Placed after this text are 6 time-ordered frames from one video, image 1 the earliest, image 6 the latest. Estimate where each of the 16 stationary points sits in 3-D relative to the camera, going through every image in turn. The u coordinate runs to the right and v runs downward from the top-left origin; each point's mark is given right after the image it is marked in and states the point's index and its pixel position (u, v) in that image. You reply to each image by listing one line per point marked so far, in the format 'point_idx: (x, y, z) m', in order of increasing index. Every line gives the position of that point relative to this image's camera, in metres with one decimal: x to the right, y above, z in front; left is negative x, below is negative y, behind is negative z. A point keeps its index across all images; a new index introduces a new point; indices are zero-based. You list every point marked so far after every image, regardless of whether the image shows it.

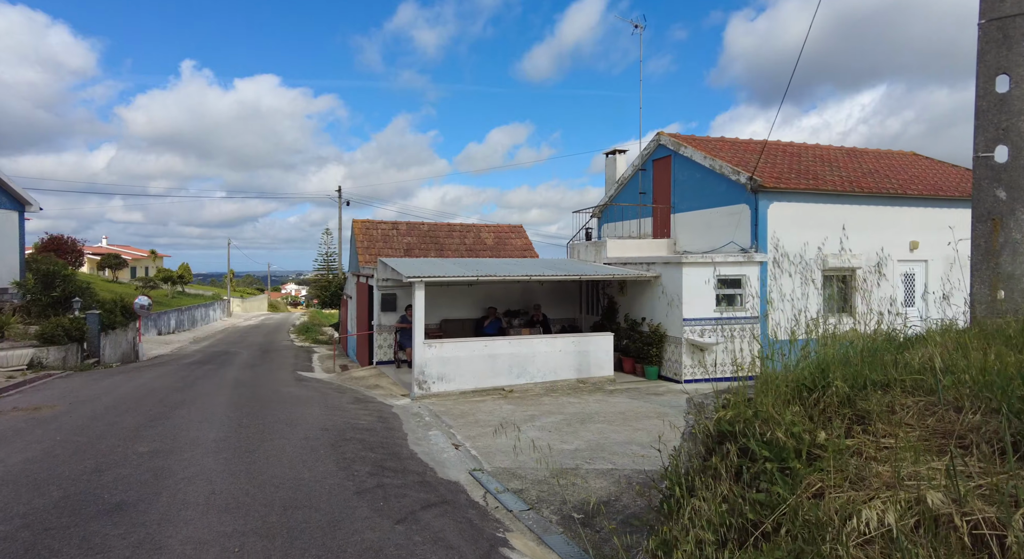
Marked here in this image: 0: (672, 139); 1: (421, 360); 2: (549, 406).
0: (+4.1, +3.7, +16.6) m
1: (-1.7, -1.6, +12.3) m
2: (+0.6, -2.1, +10.5) m
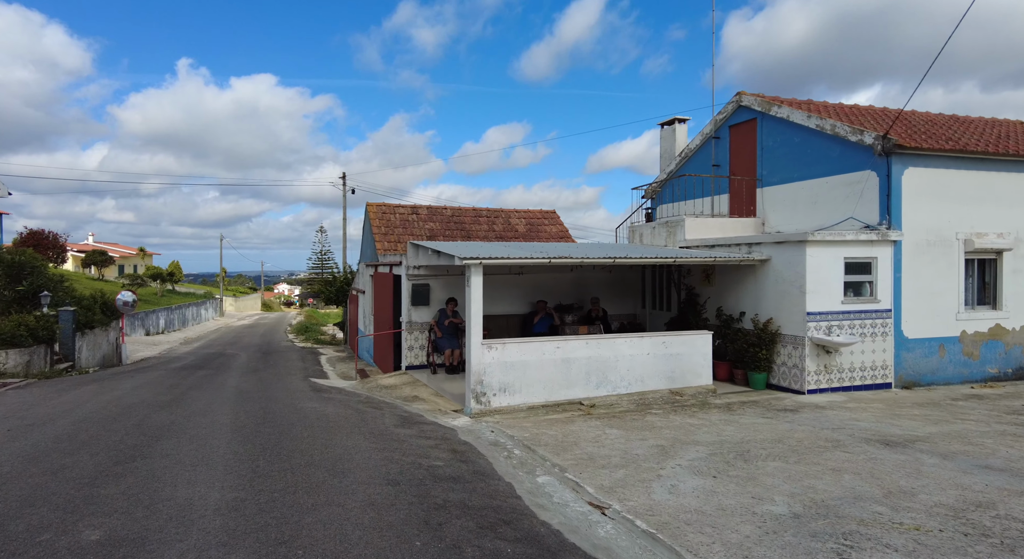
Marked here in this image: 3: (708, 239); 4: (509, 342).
0: (+5.3, +3.9, +13.9) m
1: (-0.5, -1.3, +9.6) m
2: (+1.9, -1.8, +7.7) m
3: (+4.0, +0.8, +13.0) m
4: (-0.1, -1.0, +9.7) m
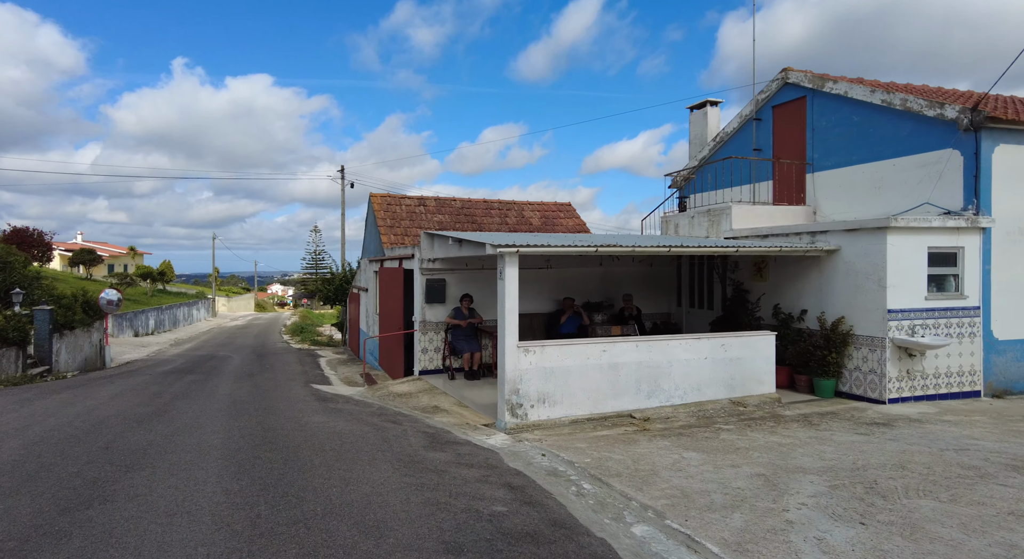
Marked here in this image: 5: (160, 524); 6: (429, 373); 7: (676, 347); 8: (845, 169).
0: (+5.8, +4.0, +12.6) m
1: (0.0, -1.2, +8.1) m
2: (+2.4, -1.7, +6.4) m
3: (+4.5, +0.9, +11.6) m
4: (+0.5, -0.8, +8.3) m
5: (-2.1, -1.4, +3.8) m
6: (-1.6, -1.8, +12.3) m
7: (+2.3, -0.9, +9.0) m
8: (+6.1, +2.0, +11.8) m
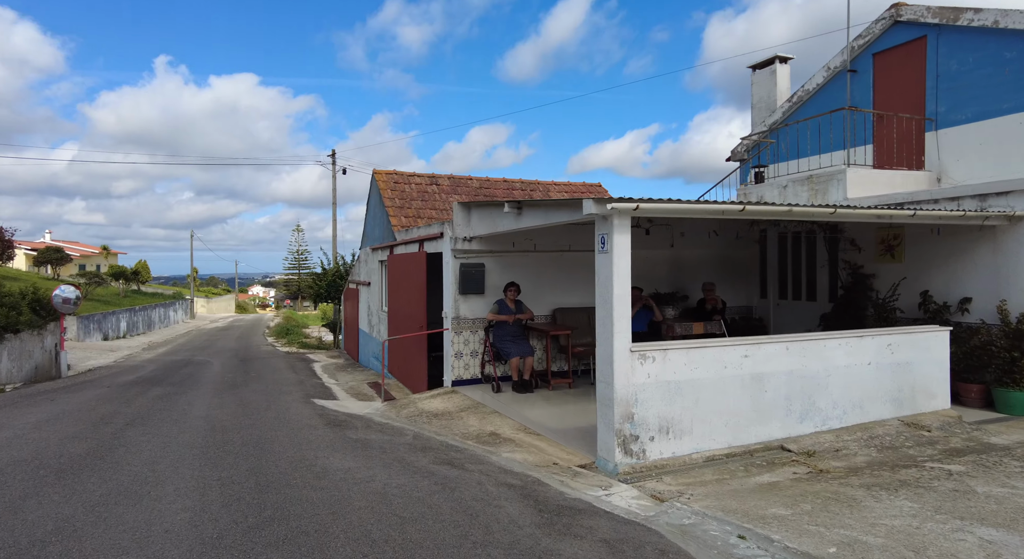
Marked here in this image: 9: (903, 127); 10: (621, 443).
0: (+6.6, +4.3, +10.1) m
1: (+1.0, -1.0, +5.5) m
2: (+3.4, -1.5, +3.8) m
3: (+5.3, +1.2, +9.1) m
4: (+1.4, -0.6, +5.7) m
5: (-1.0, -1.2, +1.1) m
6: (-0.7, -1.6, +9.7) m
7: (+3.2, -0.7, +6.4) m
8: (+7.0, +2.3, +9.4) m
9: (+6.5, +2.5, +10.6) m
10: (+0.9, -1.4, +5.5) m
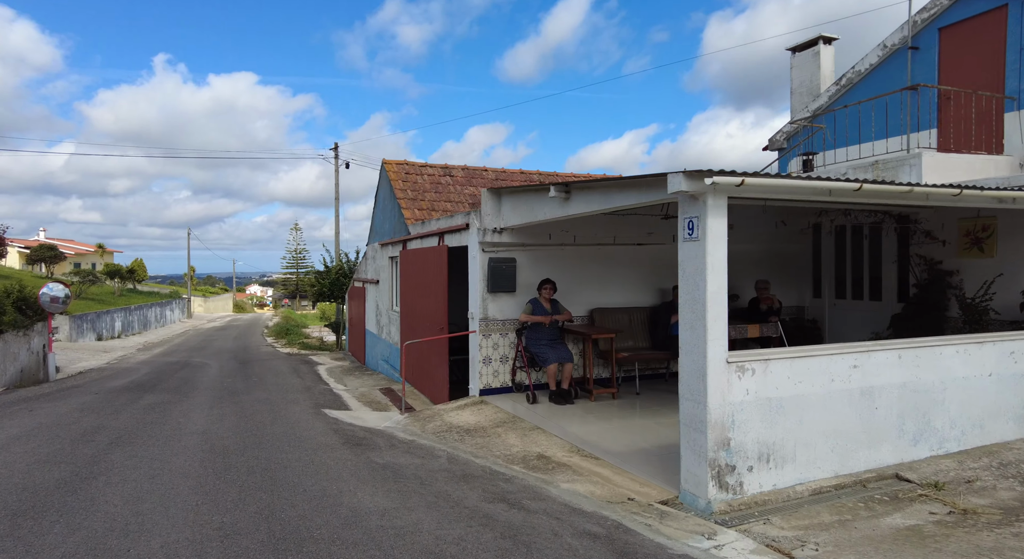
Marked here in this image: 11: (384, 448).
0: (+7.1, +4.3, +9.1) m
1: (+1.5, -0.9, +4.5) m
2: (+3.9, -1.4, +2.8) m
3: (+5.8, +1.2, +8.1) m
4: (+1.9, -0.6, +4.7) m
5: (-0.5, -1.2, +0.1) m
6: (-0.3, -1.5, +8.6) m
7: (+3.7, -0.7, +5.4) m
8: (+7.5, +2.3, +8.4) m
9: (+7.0, +2.5, +9.6) m
10: (+1.4, -1.3, +4.5) m
11: (-1.2, -1.6, +6.1) m
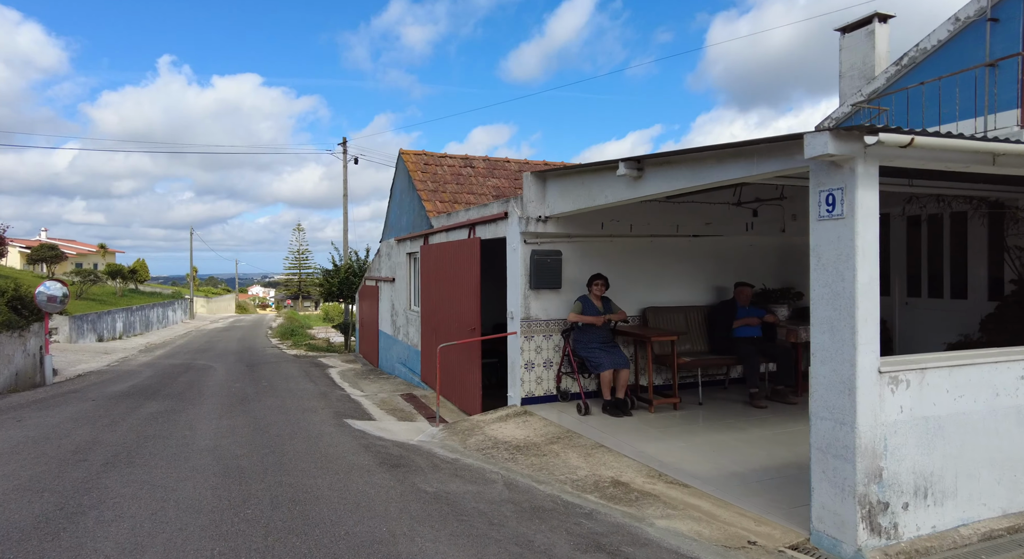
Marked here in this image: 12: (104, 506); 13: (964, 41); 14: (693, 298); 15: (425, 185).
0: (+7.7, +4.4, +8.1) m
1: (+2.0, -0.9, +3.5) m
2: (+4.5, -1.4, +1.8) m
3: (+6.3, +1.3, +7.2) m
4: (+2.5, -0.5, +3.7) m
5: (0.0, -1.1, -0.9) m
6: (+0.3, -1.5, +7.7) m
7: (+4.3, -0.6, +4.4) m
8: (+8.0, +2.4, +7.4) m
9: (+7.5, +2.6, +8.6) m
10: (+2.0, -1.3, +3.5) m
11: (-0.7, -1.5, +5.2) m
12: (-2.7, -1.4, +4.2) m
13: (+7.0, +3.7, +9.9) m
14: (+2.4, -0.2, +8.3) m
15: (-1.7, +1.9, +12.7) m
